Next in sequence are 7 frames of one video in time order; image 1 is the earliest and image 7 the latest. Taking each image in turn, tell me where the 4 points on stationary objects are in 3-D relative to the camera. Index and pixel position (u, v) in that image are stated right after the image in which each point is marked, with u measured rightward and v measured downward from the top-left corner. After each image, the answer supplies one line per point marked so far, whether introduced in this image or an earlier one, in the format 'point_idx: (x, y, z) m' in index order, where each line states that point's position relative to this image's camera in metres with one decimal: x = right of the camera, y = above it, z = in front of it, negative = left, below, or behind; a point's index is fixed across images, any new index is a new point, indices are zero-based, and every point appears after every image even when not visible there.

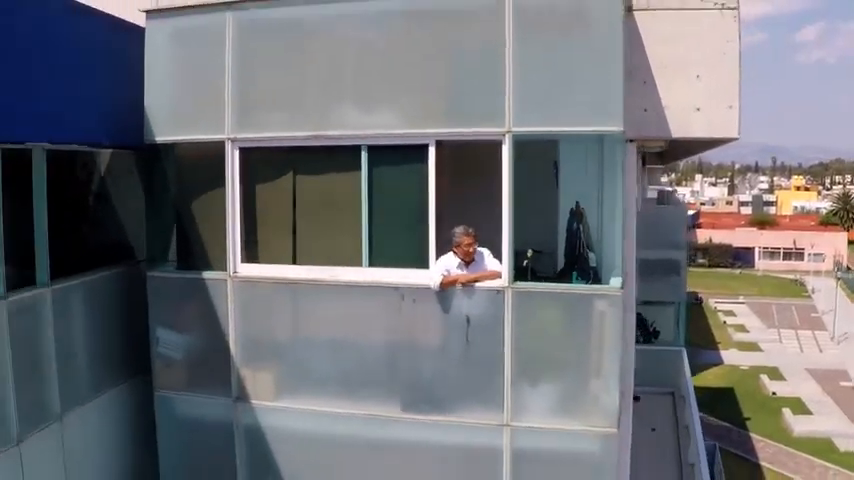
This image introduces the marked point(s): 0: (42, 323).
0: (-2.5, -0.5, +5.0) m
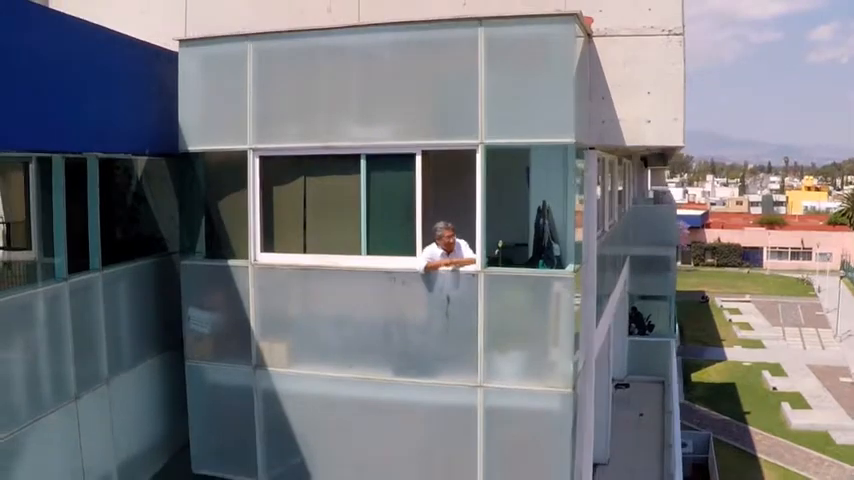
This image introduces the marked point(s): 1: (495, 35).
0: (-2.6, -0.5, +6.0) m
1: (+0.5, +1.5, +5.8) m
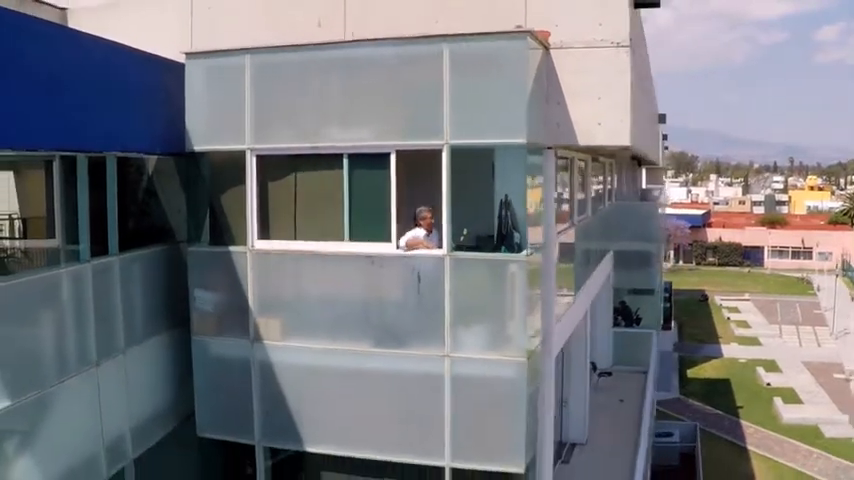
0: (-2.8, -0.4, +6.9) m
1: (+0.3, +1.6, +6.6) m
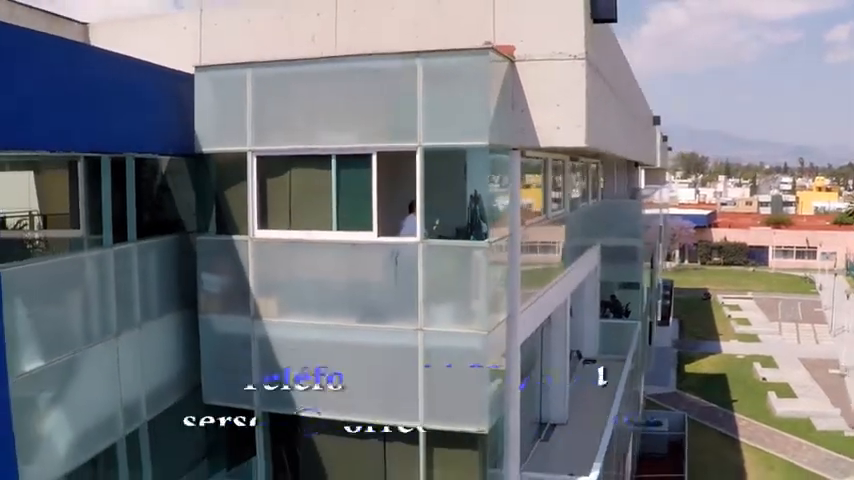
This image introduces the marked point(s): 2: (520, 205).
0: (-3.0, -0.3, +7.9) m
1: (0.0, +1.7, +7.6) m
2: (+1.1, +0.4, +9.2) m
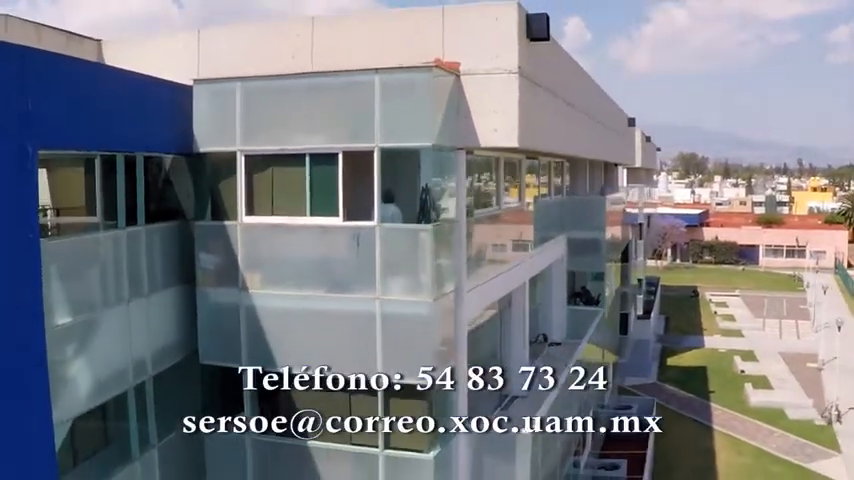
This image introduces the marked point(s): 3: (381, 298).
0: (-3.6, -0.1, +9.6) m
1: (-0.5, +1.9, +9.3) m
2: (+0.6, +0.6, +10.8) m
3: (-0.6, -0.7, +9.5) m
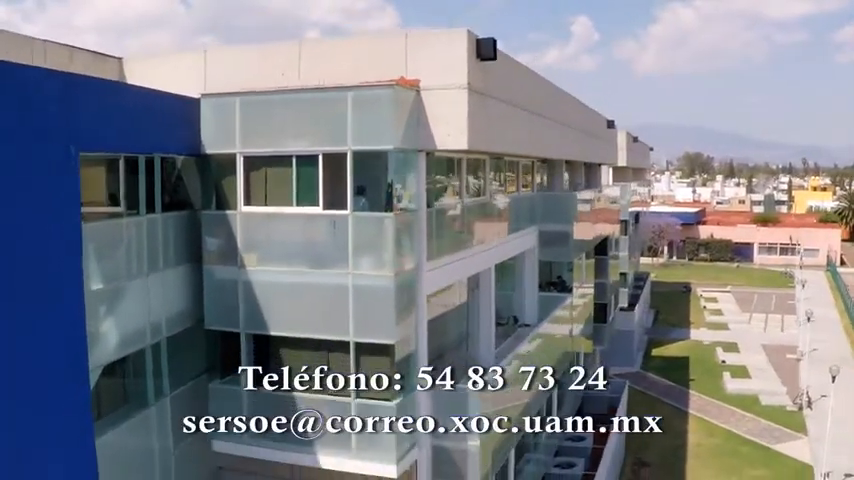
0: (-4.1, +0.2, +11.7) m
1: (-1.0, +2.1, +11.4) m
2: (0.0, +0.8, +13.0) m
3: (-1.1, -0.5, +11.6) m
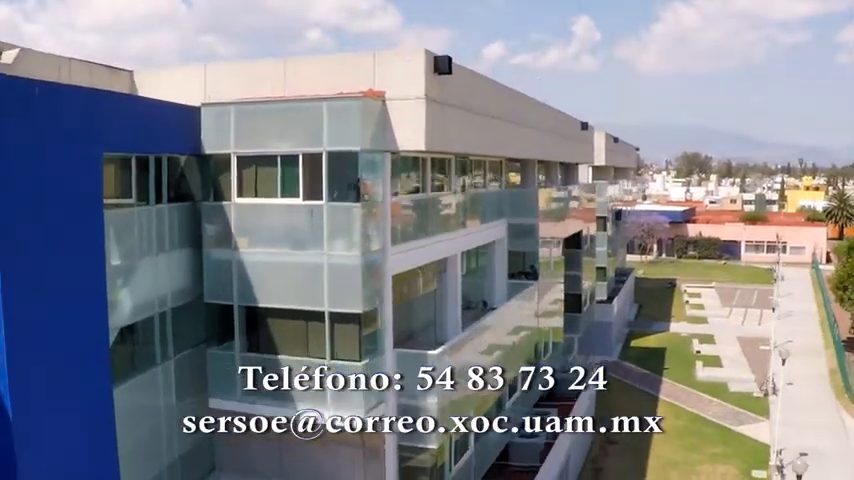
0: (-4.8, +0.4, +14.0) m
1: (-1.7, +2.4, +13.7) m
2: (-0.6, +1.1, +15.2) m
3: (-1.8, -0.3, +13.9) m
